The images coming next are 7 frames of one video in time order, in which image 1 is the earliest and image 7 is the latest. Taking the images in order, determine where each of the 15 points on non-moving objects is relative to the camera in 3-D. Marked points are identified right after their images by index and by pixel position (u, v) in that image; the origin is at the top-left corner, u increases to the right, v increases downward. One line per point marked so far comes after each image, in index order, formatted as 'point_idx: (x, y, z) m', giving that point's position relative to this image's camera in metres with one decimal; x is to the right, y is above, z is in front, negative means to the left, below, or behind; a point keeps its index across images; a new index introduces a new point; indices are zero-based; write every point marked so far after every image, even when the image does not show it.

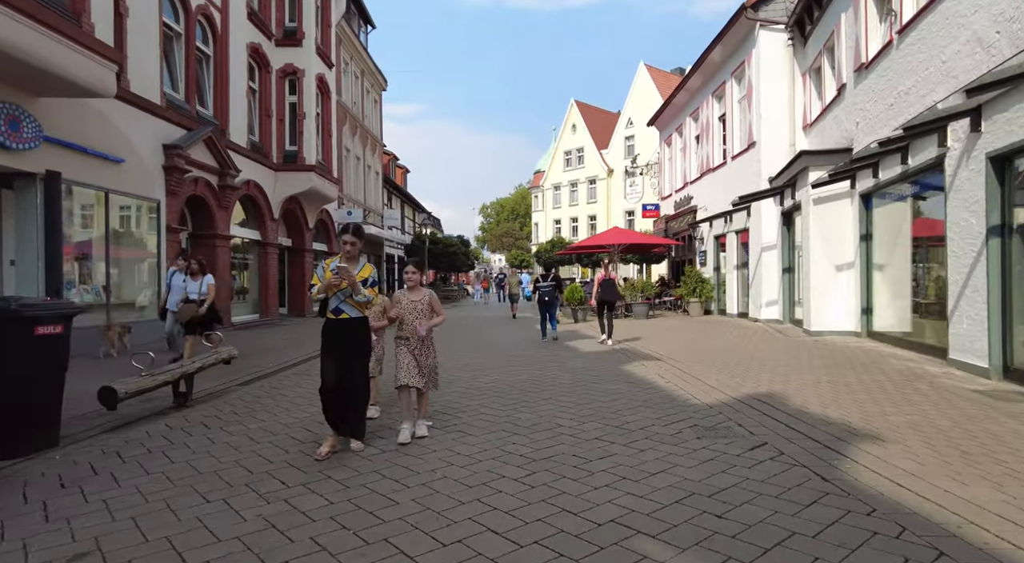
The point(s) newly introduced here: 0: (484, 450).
0: (-0.2, -1.3, +4.4) m
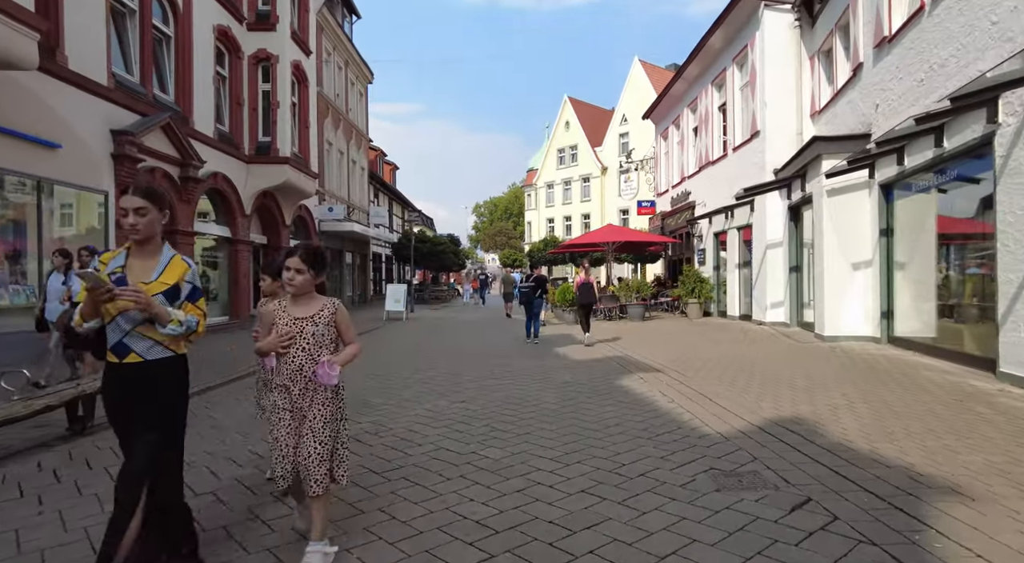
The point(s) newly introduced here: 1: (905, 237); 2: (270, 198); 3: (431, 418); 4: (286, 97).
0: (-0.4, -1.3, +3.3) m
1: (+6.0, +0.7, +9.3) m
2: (-7.8, +2.7, +19.5) m
3: (-0.8, -1.3, +5.7) m
4: (-7.0, +5.7, +18.8) m
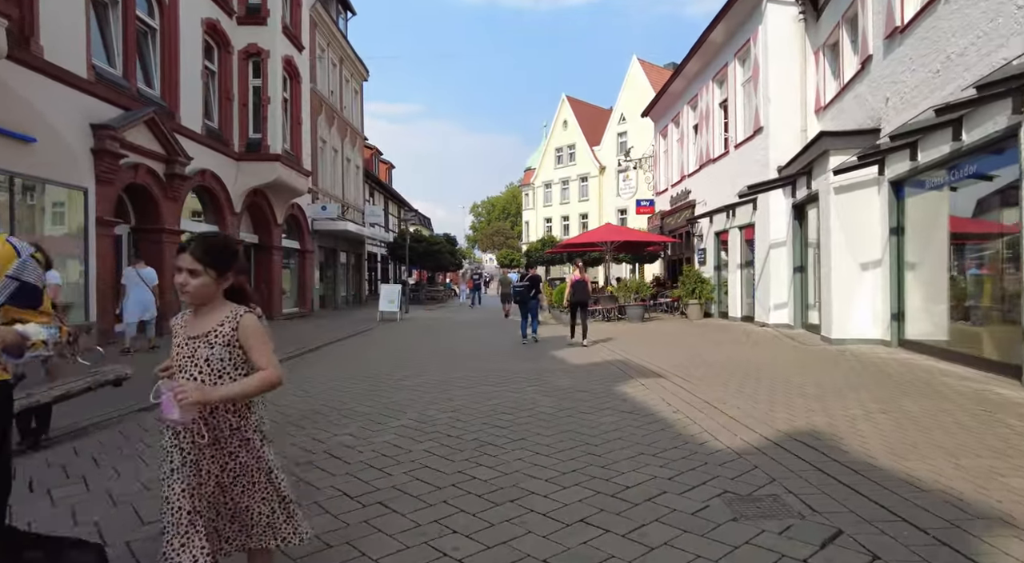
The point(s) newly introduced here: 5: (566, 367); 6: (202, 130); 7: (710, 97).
0: (-0.5, -1.3, +2.9) m
1: (+5.9, +0.7, +8.9) m
2: (-7.9, +2.7, +19.1) m
3: (-0.8, -1.3, +5.3) m
4: (-7.1, +5.7, +18.3) m
5: (+0.8, -1.2, +8.7) m
6: (-8.1, +3.9, +15.9) m
7: (+5.8, +5.4, +17.8) m
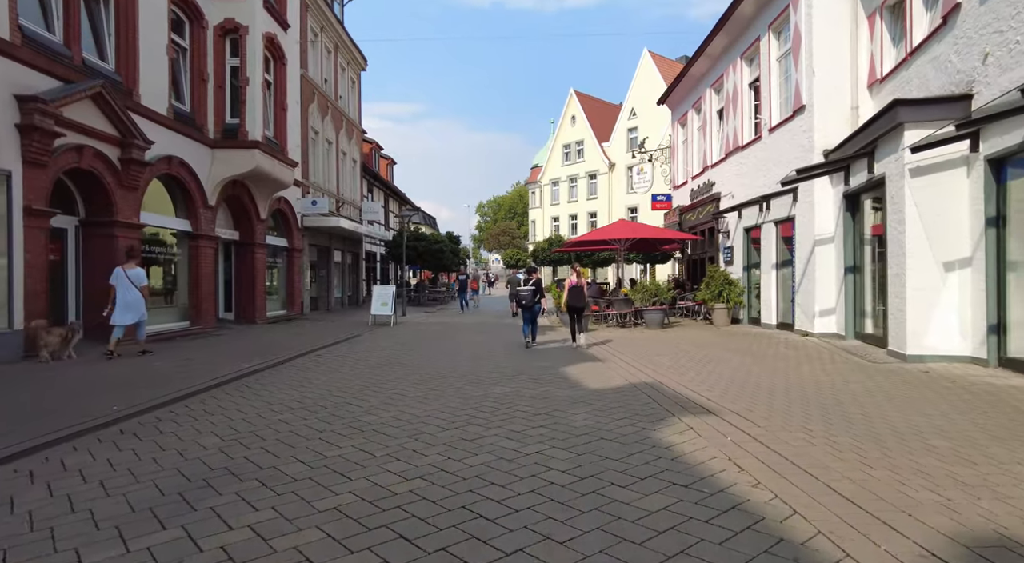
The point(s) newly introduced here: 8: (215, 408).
0: (-0.6, -1.3, +1.1) m
1: (+6.0, +0.6, +7.0) m
2: (-7.8, +2.7, +17.3) m
3: (-0.9, -1.3, +3.5) m
4: (-7.0, +5.7, +16.6) m
5: (+0.8, -1.2, +6.9) m
6: (-8.0, +3.9, +14.2) m
7: (+5.9, +5.4, +15.9) m
8: (-3.2, -1.4, +6.6) m
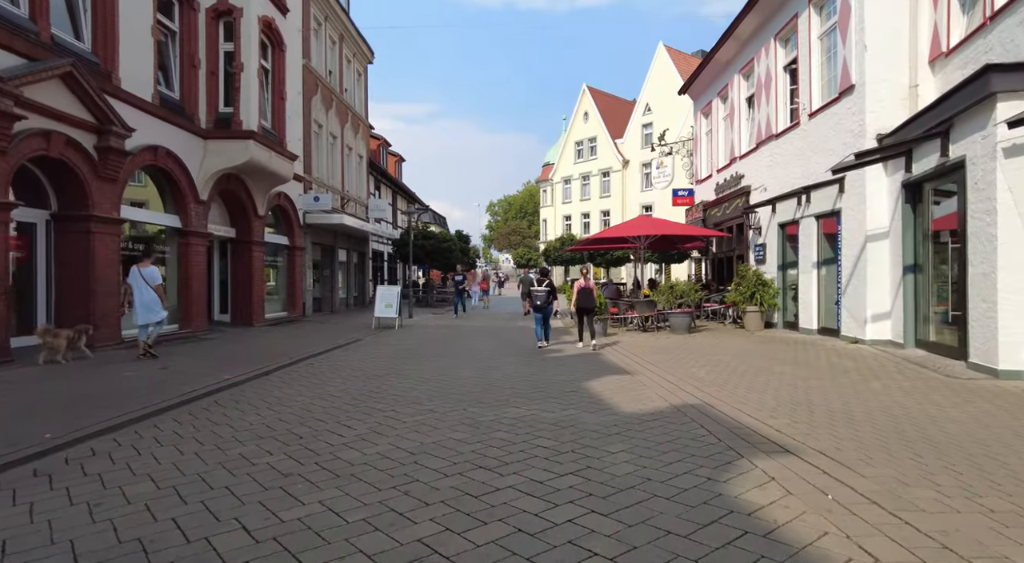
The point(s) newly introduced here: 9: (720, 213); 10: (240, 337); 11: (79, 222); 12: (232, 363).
0: (-0.5, -1.3, -0.1) m
1: (+6.1, +0.6, +5.7) m
2: (-7.4, +2.7, +16.3) m
3: (-0.8, -1.3, +2.3) m
4: (-6.6, +5.7, +15.5) m
5: (+1.0, -1.3, +5.7) m
6: (-7.7, +3.9, +13.1) m
7: (+6.3, +5.4, +14.6) m
8: (-3.1, -1.4, +5.5) m
9: (+6.3, +2.1, +18.4) m
10: (-7.0, -1.4, +15.7) m
11: (-7.8, +1.1, +10.9) m
12: (-5.0, -1.4, +10.8) m
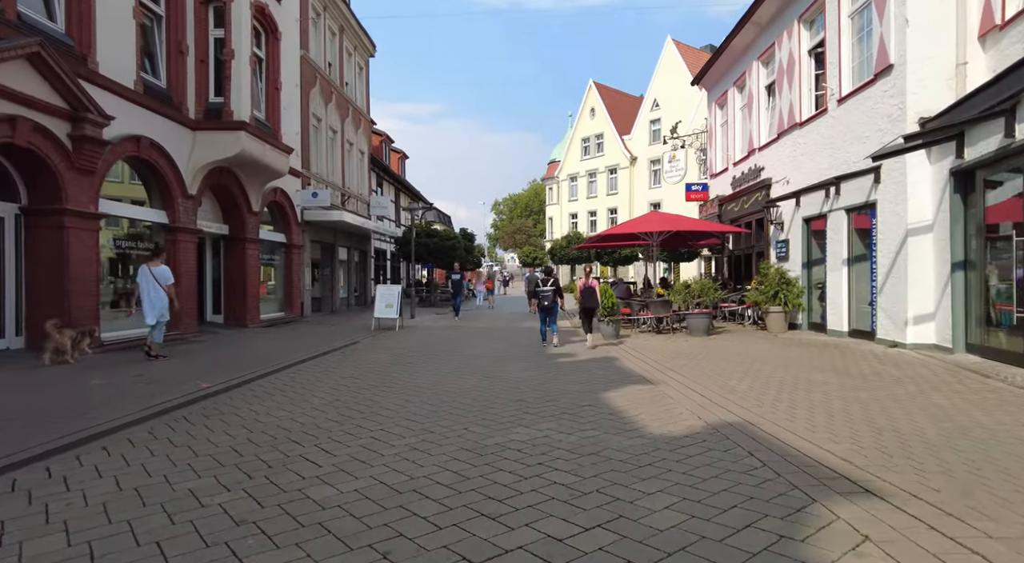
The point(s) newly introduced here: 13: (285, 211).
0: (-0.5, -1.3, -0.9) m
1: (+6.2, +0.6, +4.8) m
2: (-7.3, +2.7, +15.5) m
3: (-0.7, -1.3, +1.5) m
4: (-6.5, +5.7, +14.7) m
5: (+1.0, -1.2, +4.8) m
6: (-7.6, +3.9, +12.3) m
7: (+6.4, +5.4, +13.7) m
8: (-3.0, -1.4, +4.7) m
9: (+6.5, +2.1, +17.5) m
10: (-6.8, -1.4, +14.9) m
11: (-7.7, +1.1, +10.1) m
12: (-4.9, -1.4, +10.0) m
13: (-7.4, +2.3, +19.7) m
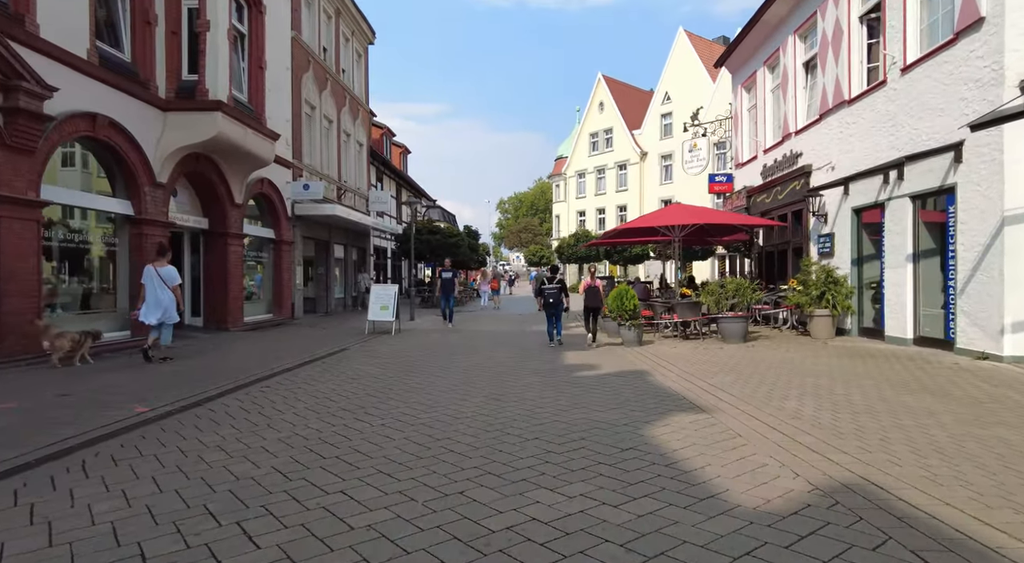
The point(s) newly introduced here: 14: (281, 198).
0: (-0.4, -1.3, -2.6) m
1: (+6.3, +0.7, +3.2) m
2: (-7.1, +2.7, +13.9) m
3: (-0.6, -1.3, -0.1) m
4: (-6.3, +5.7, +13.2) m
5: (+1.1, -1.2, +3.2) m
6: (-7.4, +4.0, +10.7) m
7: (+6.6, +5.4, +12.0) m
8: (-2.9, -1.4, +3.1) m
9: (+6.7, +2.1, +15.8) m
10: (-6.7, -1.4, +13.3) m
11: (-7.5, +1.1, +8.6) m
12: (-4.8, -1.4, +8.5) m
13: (-7.1, +2.3, +18.2) m
14: (-7.1, +2.6, +18.6) m
